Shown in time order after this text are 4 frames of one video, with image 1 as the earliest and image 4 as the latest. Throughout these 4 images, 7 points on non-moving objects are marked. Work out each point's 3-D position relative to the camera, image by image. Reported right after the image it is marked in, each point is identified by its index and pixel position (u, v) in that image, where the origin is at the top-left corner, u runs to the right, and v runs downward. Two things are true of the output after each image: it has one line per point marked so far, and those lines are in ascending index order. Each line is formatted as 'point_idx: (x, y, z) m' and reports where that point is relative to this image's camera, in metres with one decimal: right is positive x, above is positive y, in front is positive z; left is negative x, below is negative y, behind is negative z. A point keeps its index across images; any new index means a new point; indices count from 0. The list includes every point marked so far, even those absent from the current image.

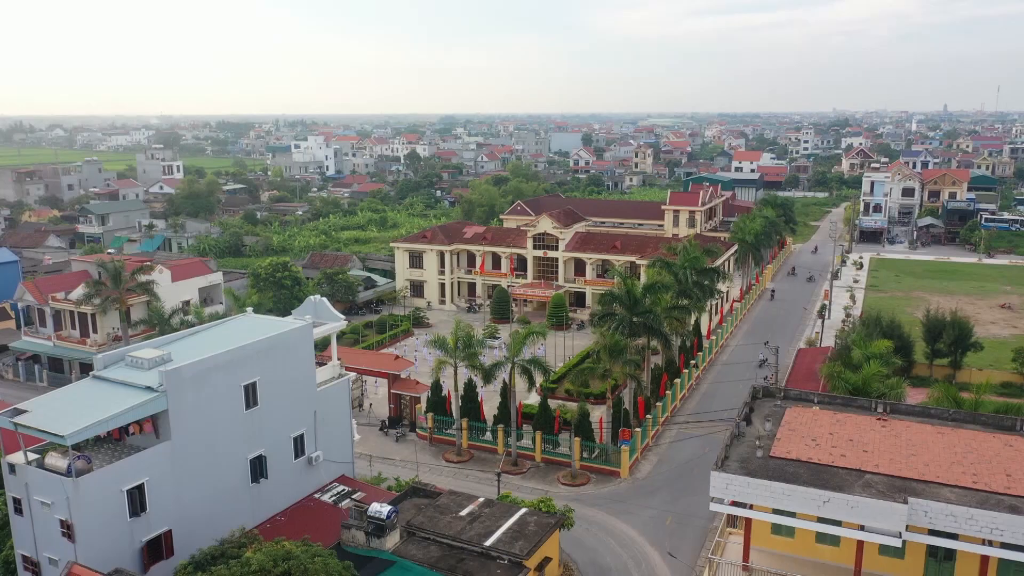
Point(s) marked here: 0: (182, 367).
0: (-6.4, -1.5, +16.6) m
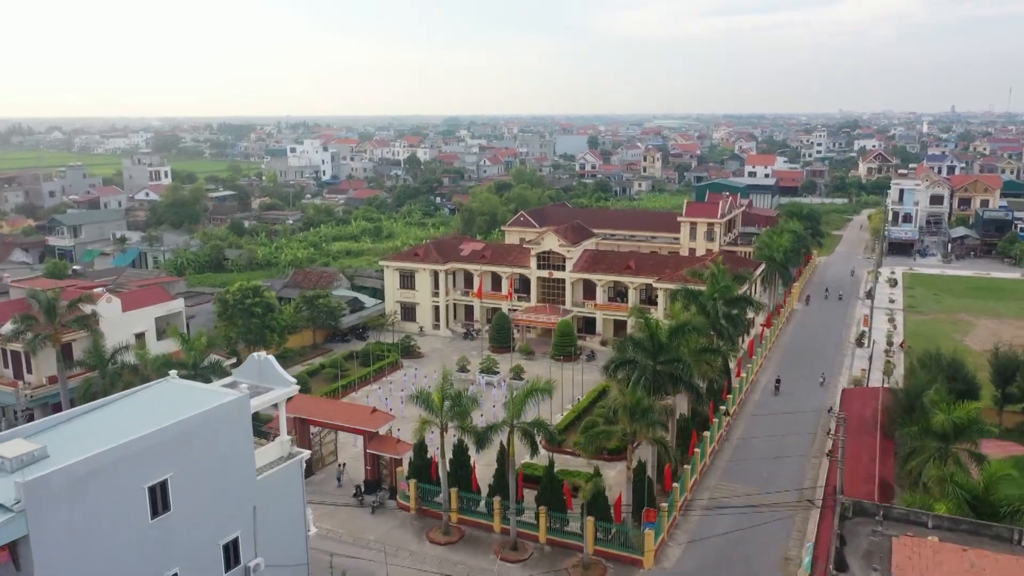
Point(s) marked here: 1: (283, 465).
0: (-6.5, -2.6, +12.1) m
1: (-4.4, -3.4, +16.5) m
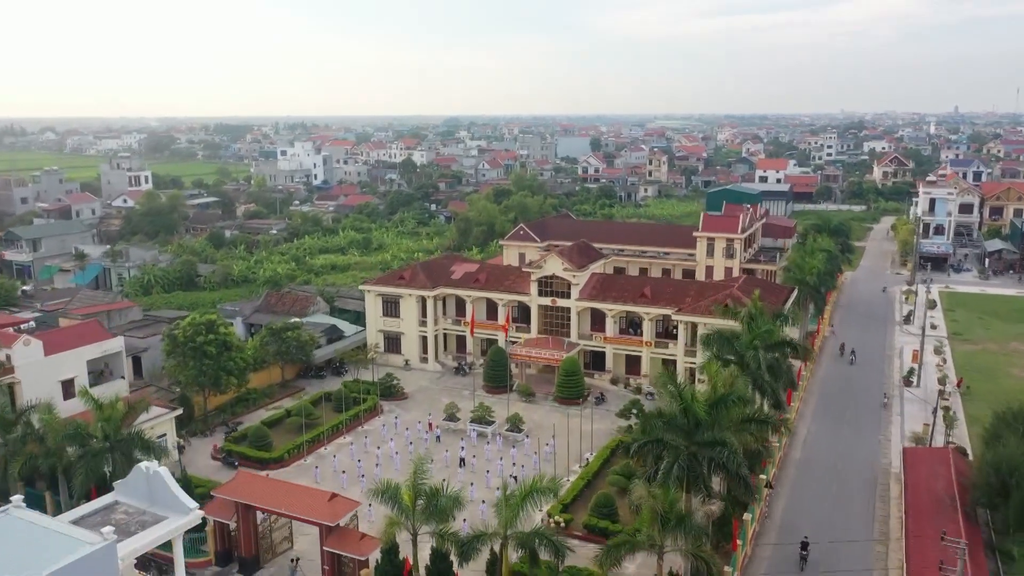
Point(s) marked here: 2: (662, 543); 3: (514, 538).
0: (-6.6, -3.8, +7.2) m
1: (-4.5, -4.6, +11.6) m
2: (+2.7, -4.6, +15.7) m
3: (+0.1, -4.4, +15.5) m
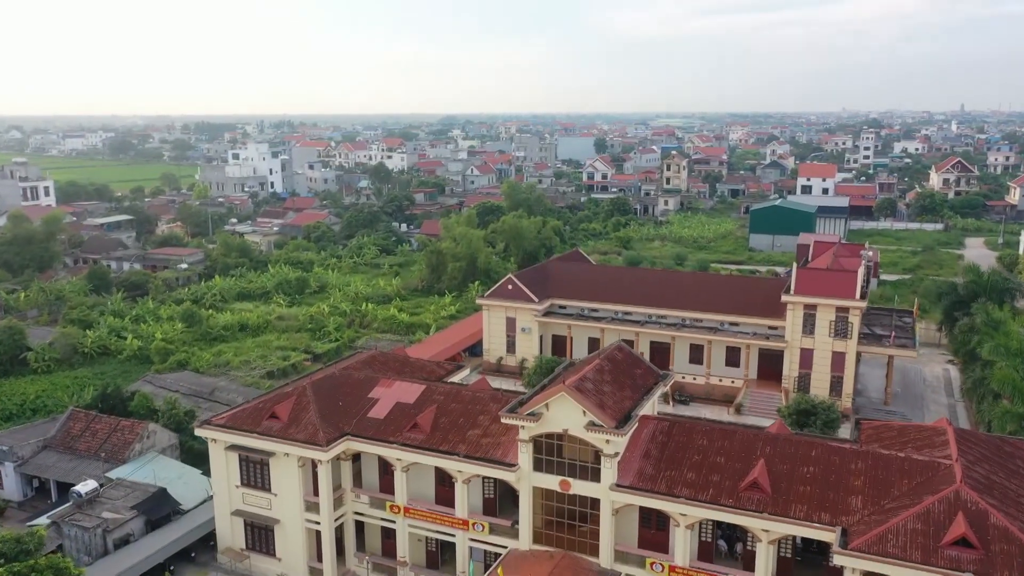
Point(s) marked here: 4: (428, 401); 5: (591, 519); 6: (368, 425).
0: (-7.2, -7.2, -10.3) m
1: (-5.1, -7.9, -5.8) m
2: (+2.1, -8.0, -1.7) m
3: (-0.5, -7.8, -2.0) m
4: (-1.8, -2.5, +19.4) m
5: (+1.6, -4.5, +17.0) m
6: (-3.2, -3.0, +19.0) m
